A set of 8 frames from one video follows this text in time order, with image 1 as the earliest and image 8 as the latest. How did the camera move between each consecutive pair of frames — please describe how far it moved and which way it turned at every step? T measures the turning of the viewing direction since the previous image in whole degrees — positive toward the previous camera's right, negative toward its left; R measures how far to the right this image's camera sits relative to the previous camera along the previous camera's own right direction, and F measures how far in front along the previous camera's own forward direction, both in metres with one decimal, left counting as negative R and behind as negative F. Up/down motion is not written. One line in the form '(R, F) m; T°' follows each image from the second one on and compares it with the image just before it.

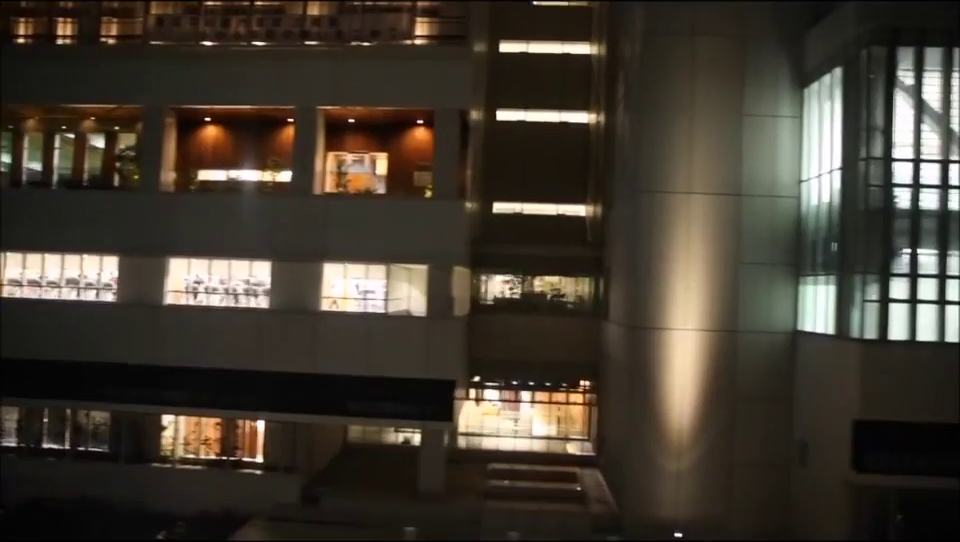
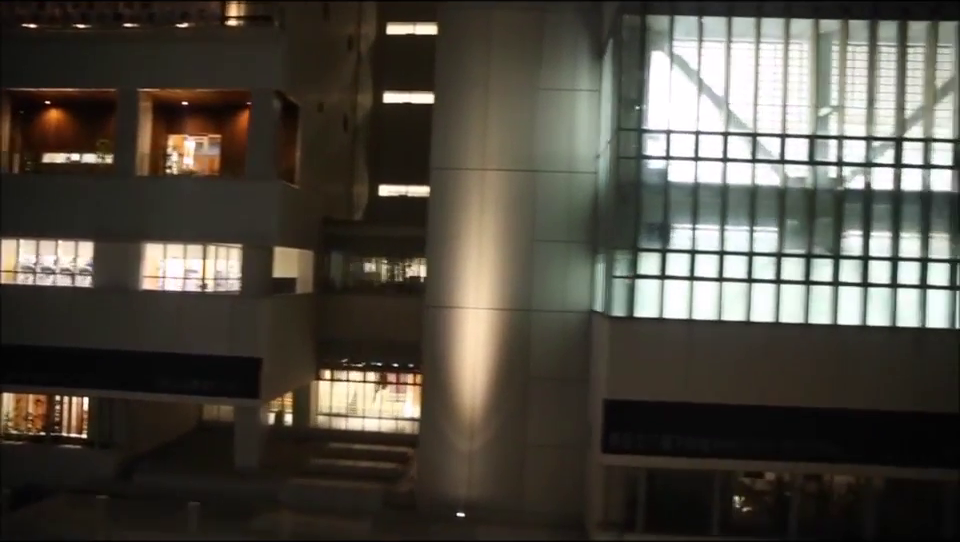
(+7.1, +0.2) m; -2°
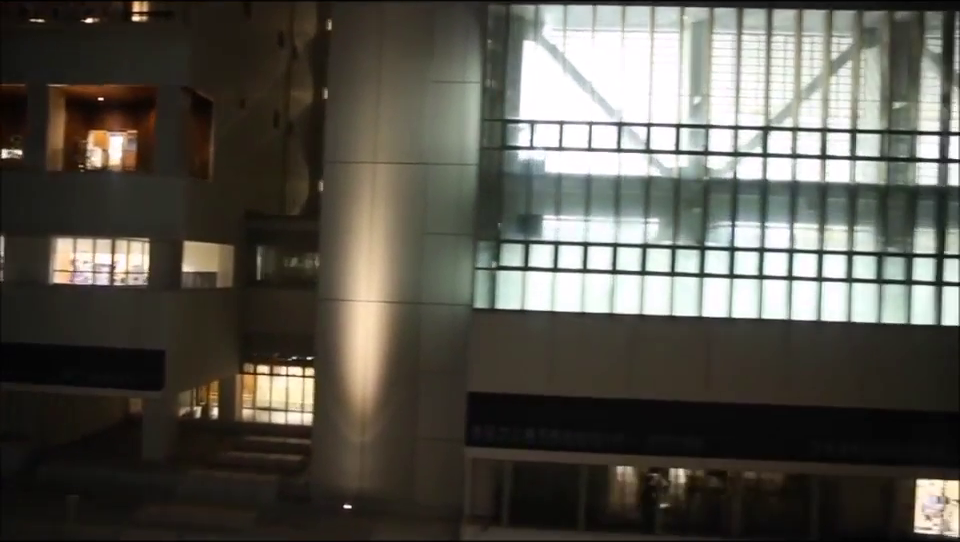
(+3.7, +0.1) m; -1°
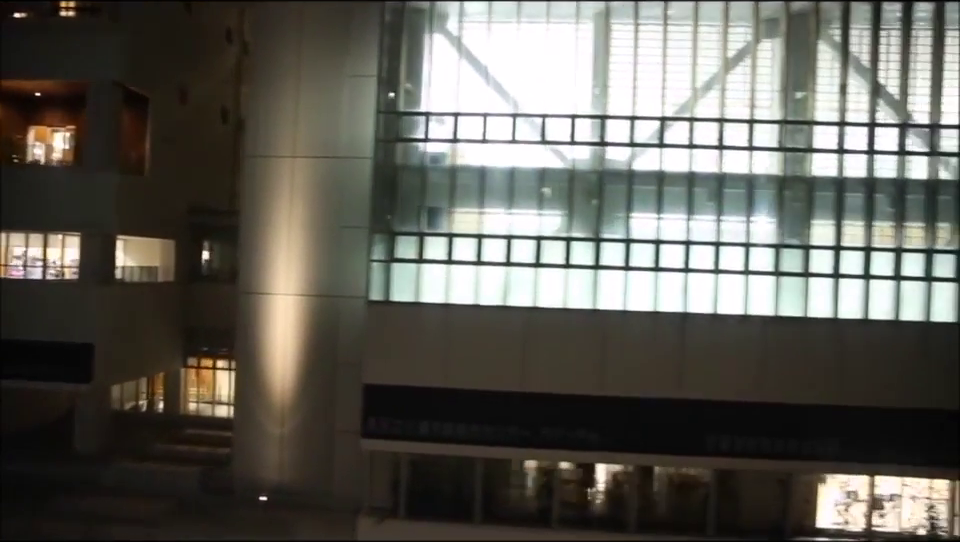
(+2.8, +0.1) m; -1°
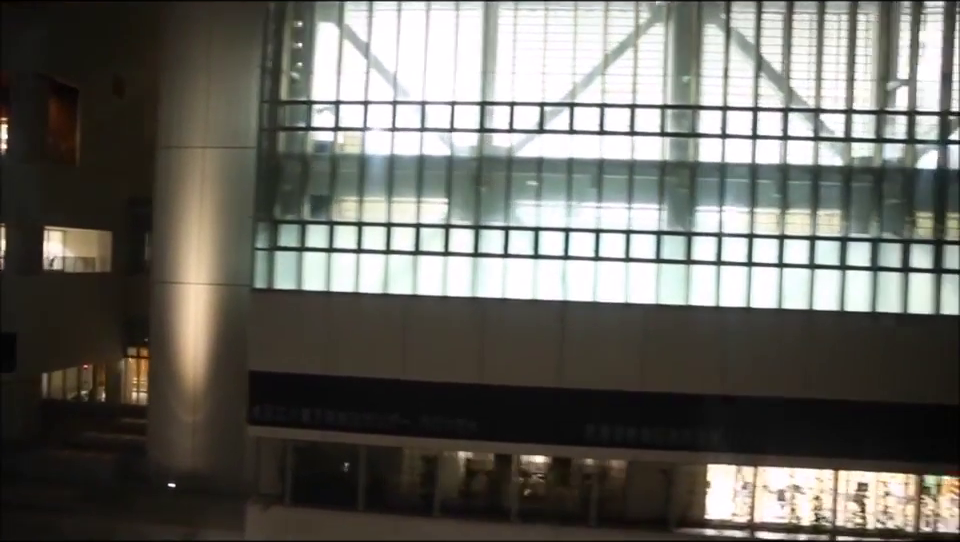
(+3.3, +0.1) m; -1°
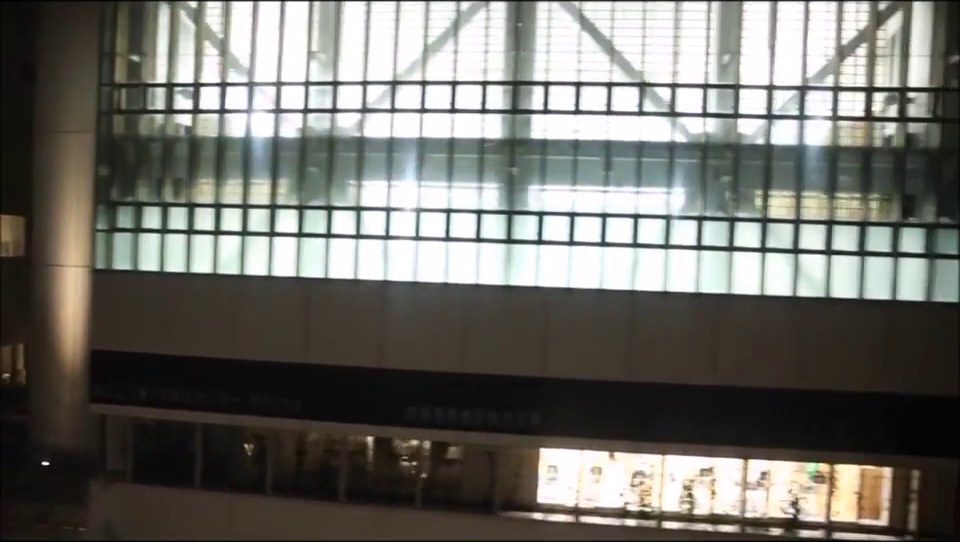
(+4.8, +0.2) m; -3°
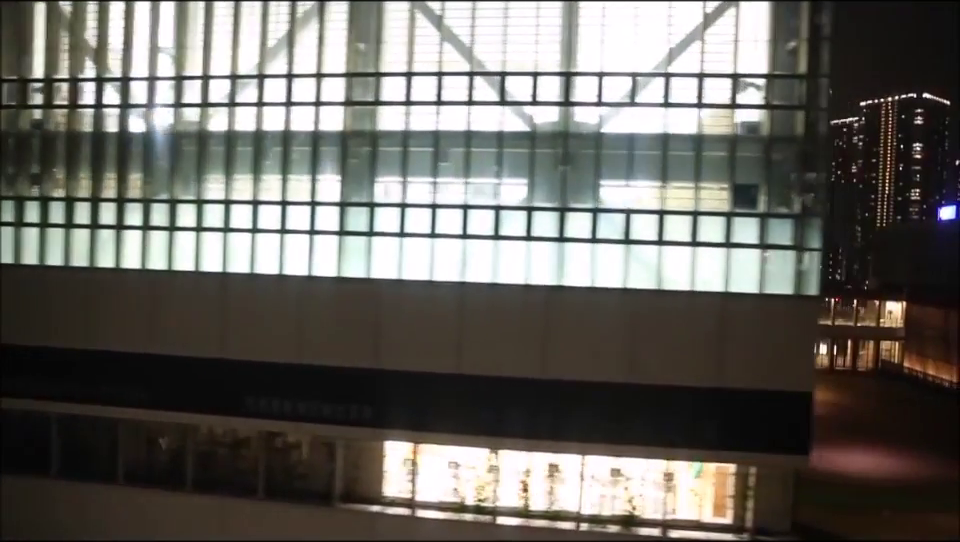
(+4.4, +0.2) m; -2°
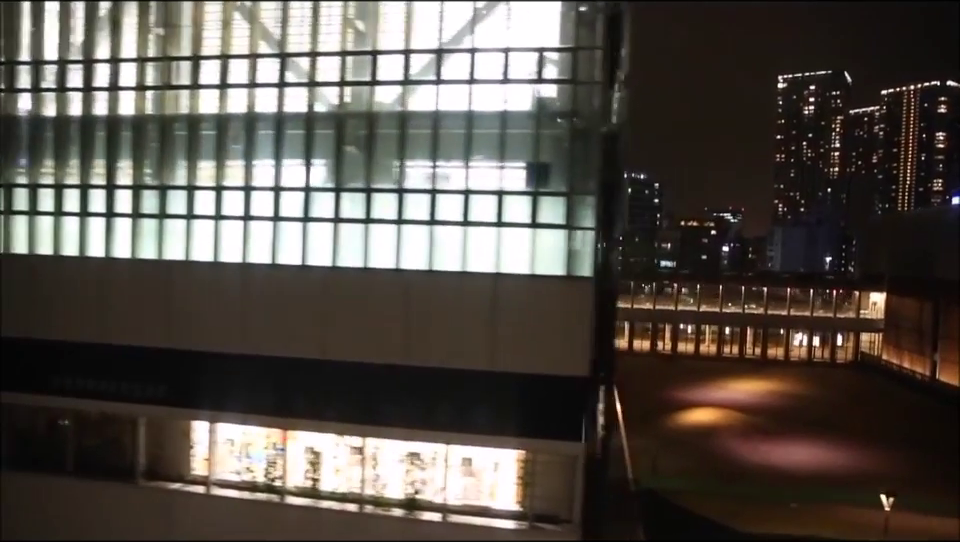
(+5.7, +0.3) m; -3°
